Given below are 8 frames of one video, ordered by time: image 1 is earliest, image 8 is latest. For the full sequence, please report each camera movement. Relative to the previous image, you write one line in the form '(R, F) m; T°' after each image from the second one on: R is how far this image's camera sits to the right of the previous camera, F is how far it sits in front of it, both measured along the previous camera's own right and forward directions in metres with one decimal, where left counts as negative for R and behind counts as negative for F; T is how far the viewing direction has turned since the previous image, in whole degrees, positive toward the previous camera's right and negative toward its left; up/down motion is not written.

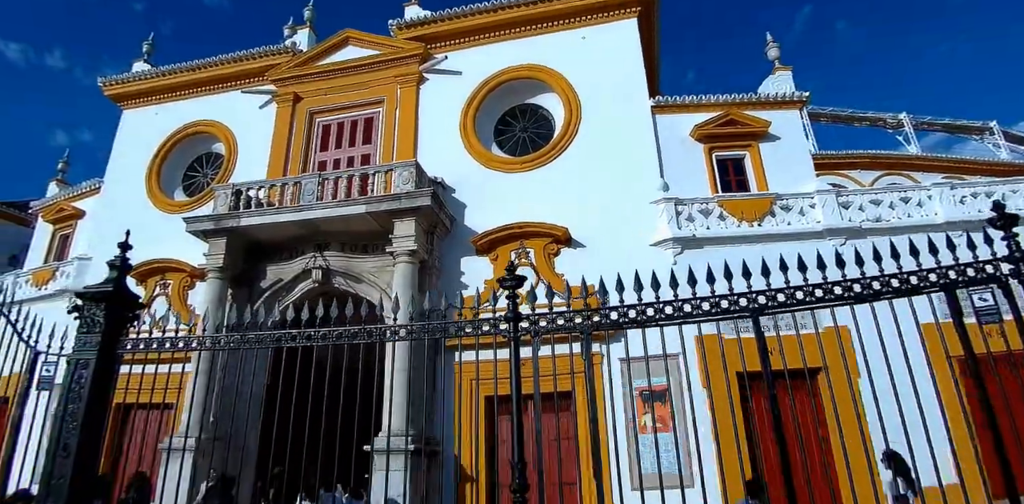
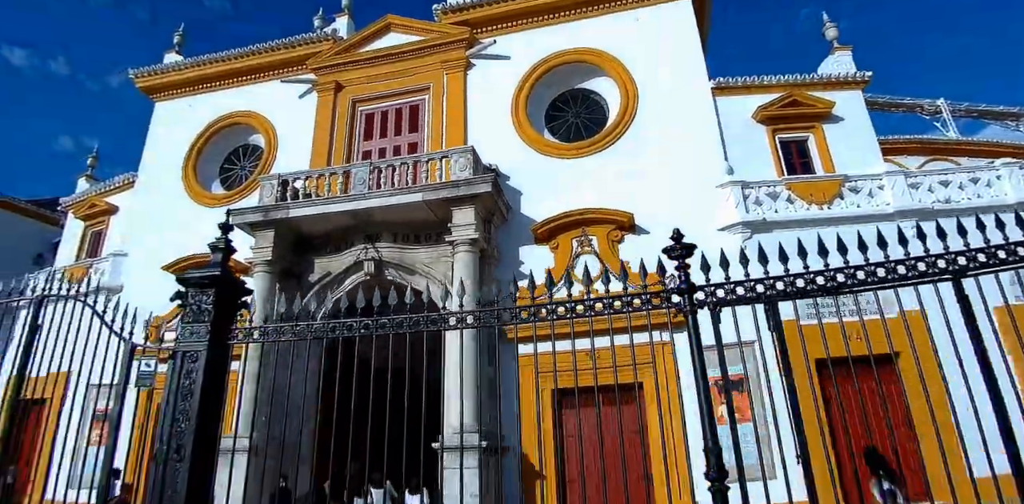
(-1.1, +0.3) m; 0°
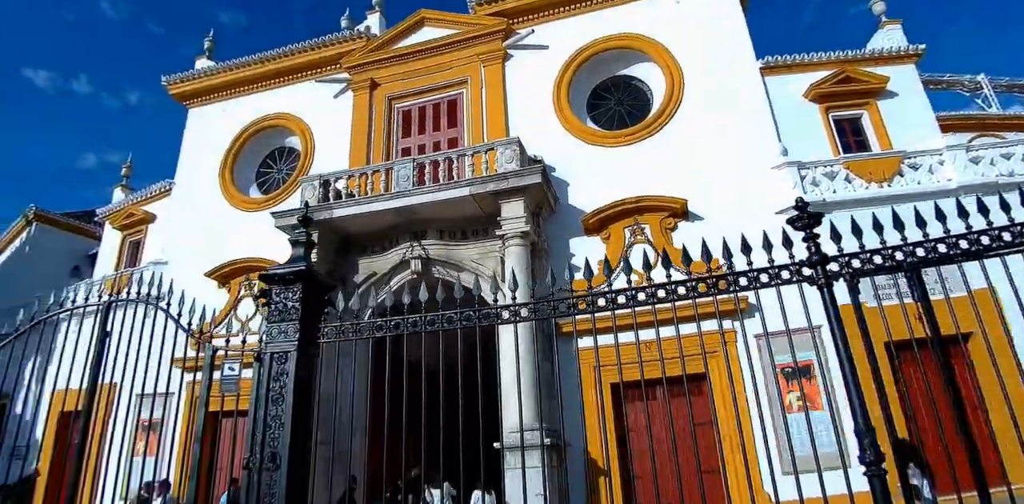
(-0.7, +0.2) m; -1°
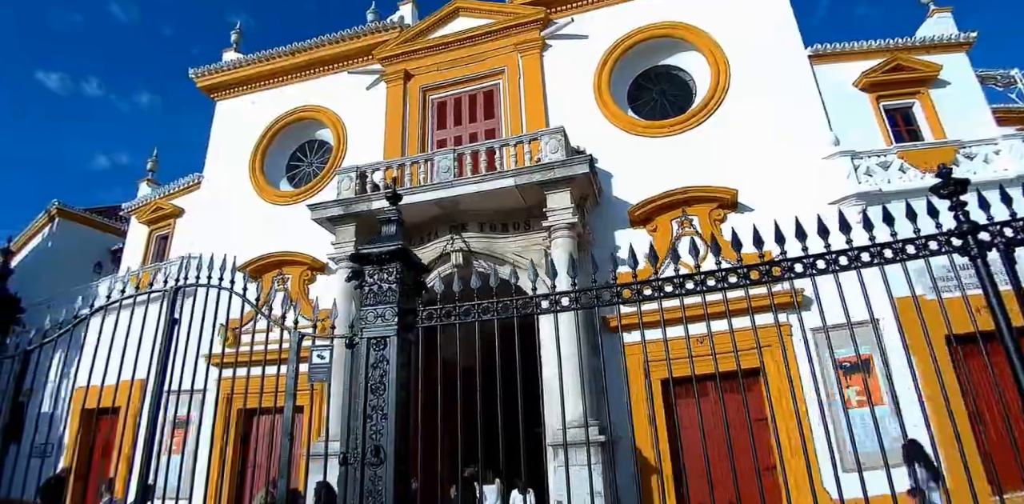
(-0.7, +0.2) m; 0°
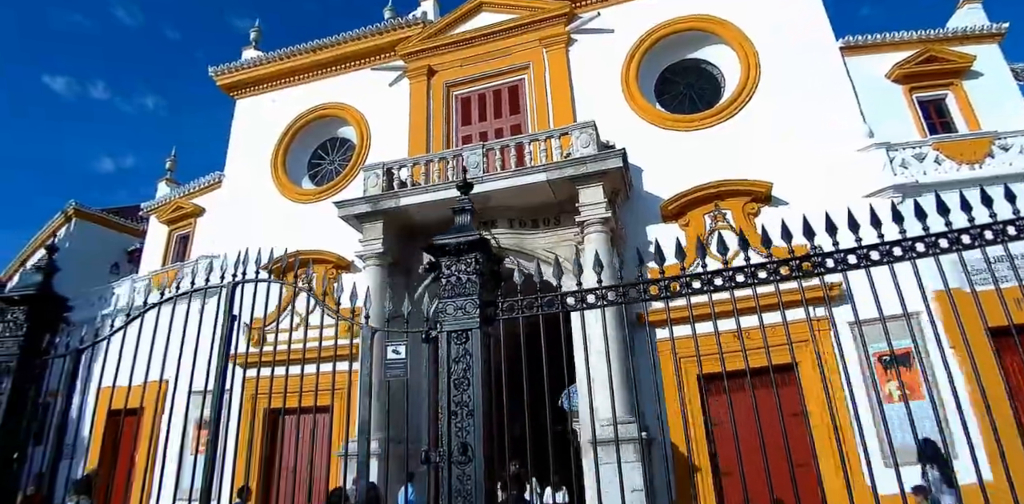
(-0.5, +0.1) m; 0°
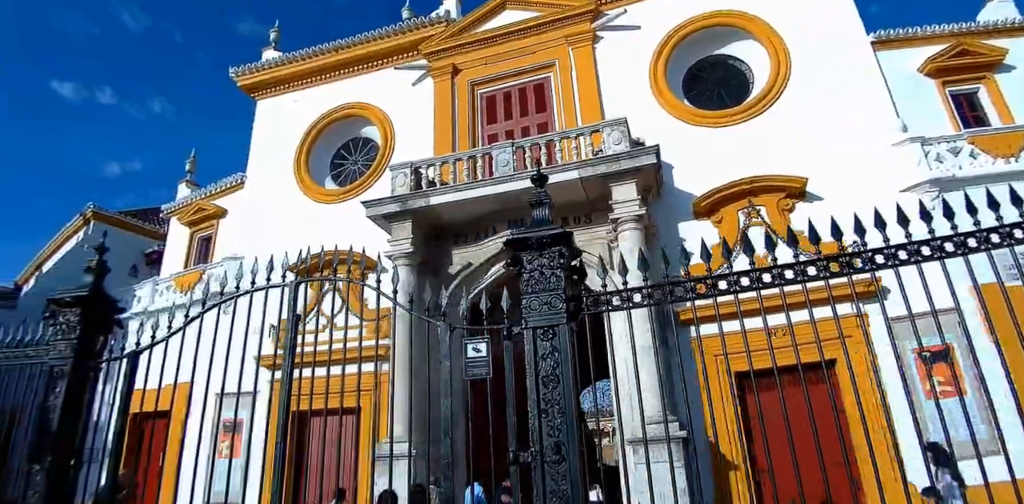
(-0.5, +0.1) m; 0°
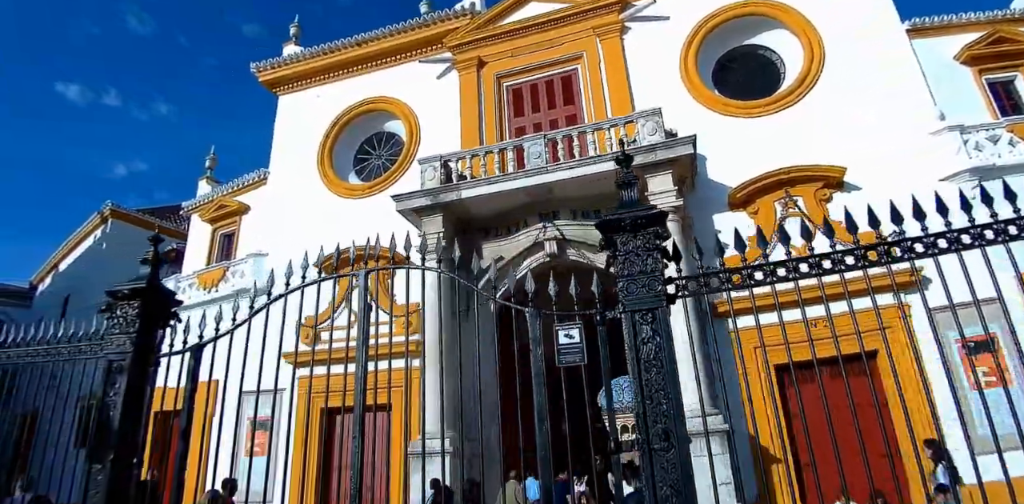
(-0.6, +0.1) m; 0°
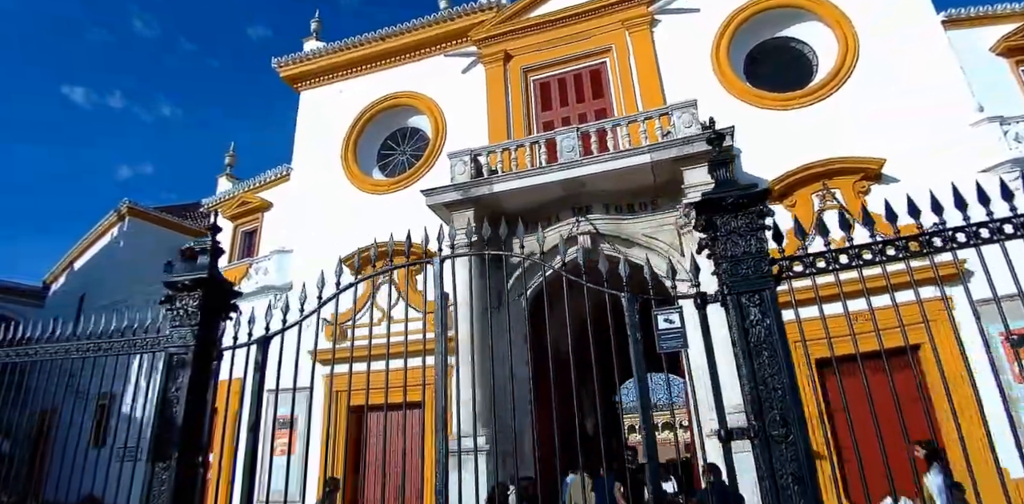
(-0.6, +0.1) m; 0°
